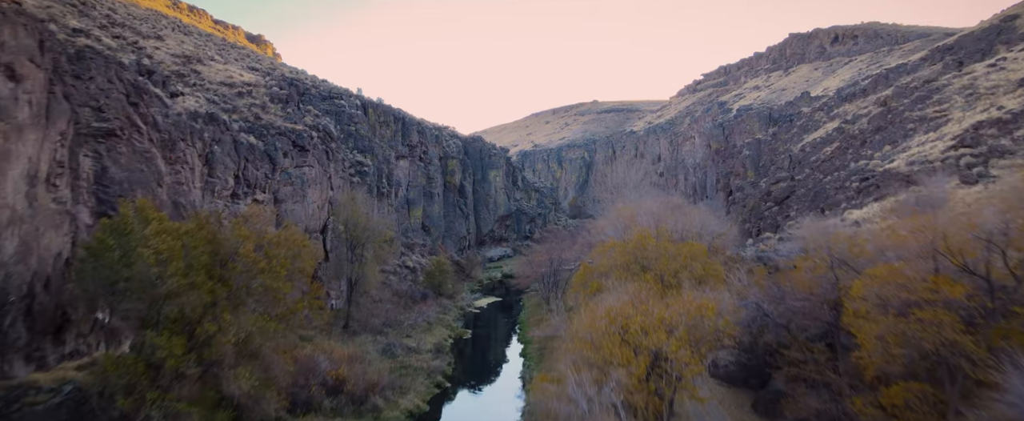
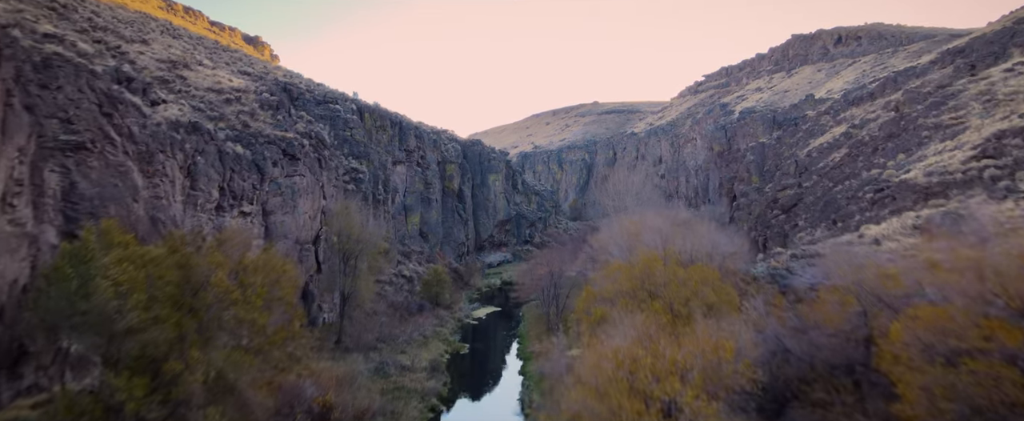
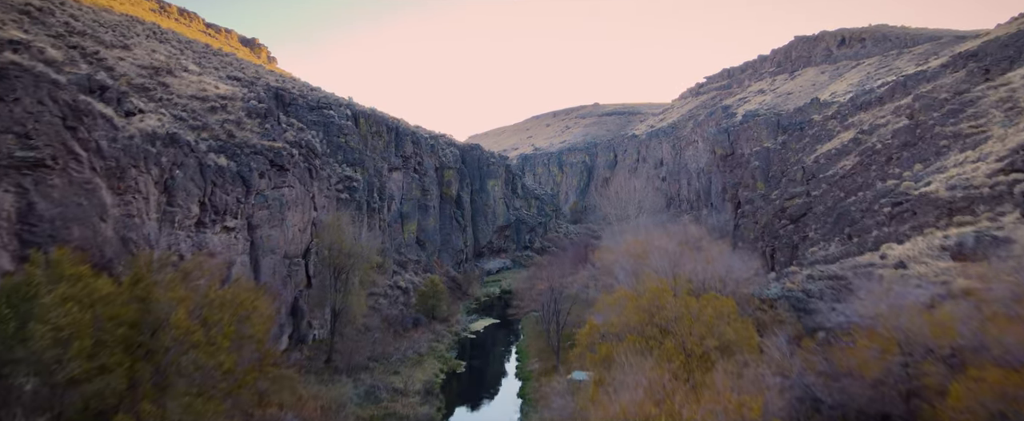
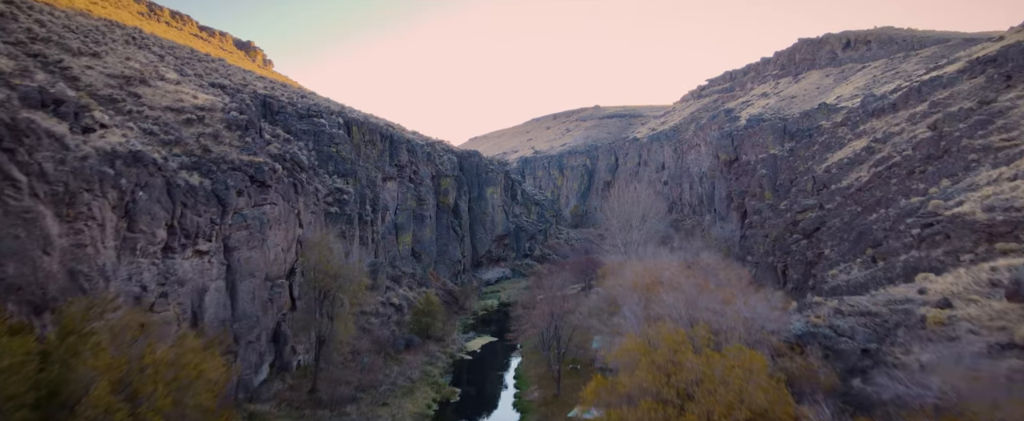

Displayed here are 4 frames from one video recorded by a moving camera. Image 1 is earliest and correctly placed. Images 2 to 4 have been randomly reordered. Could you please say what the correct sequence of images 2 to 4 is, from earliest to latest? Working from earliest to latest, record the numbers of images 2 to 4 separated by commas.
2, 3, 4
